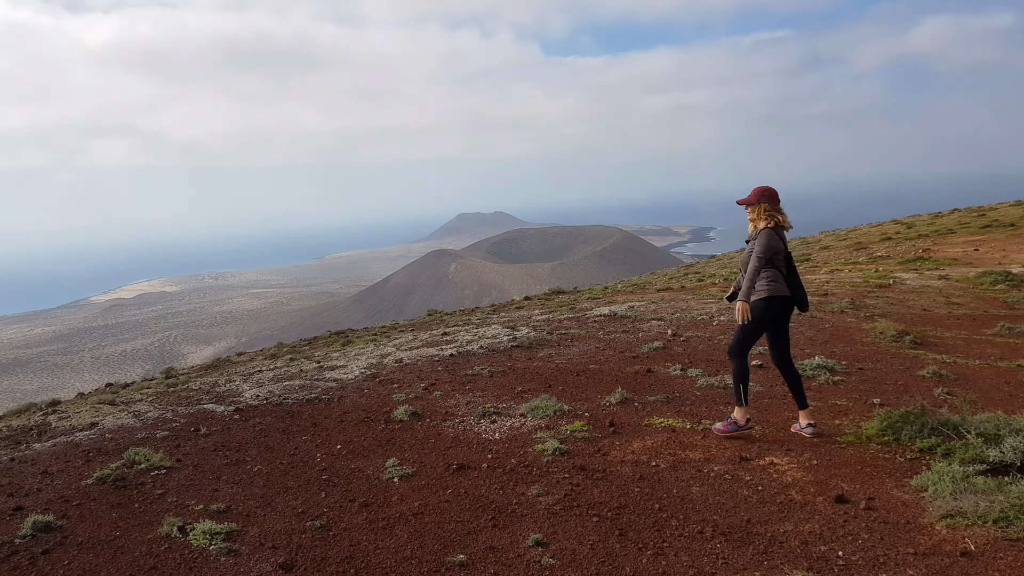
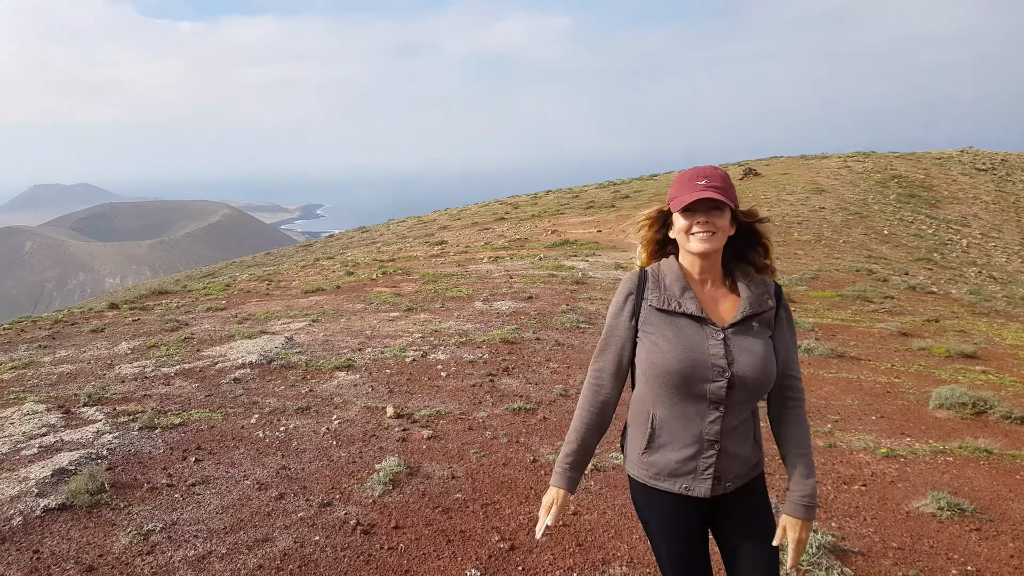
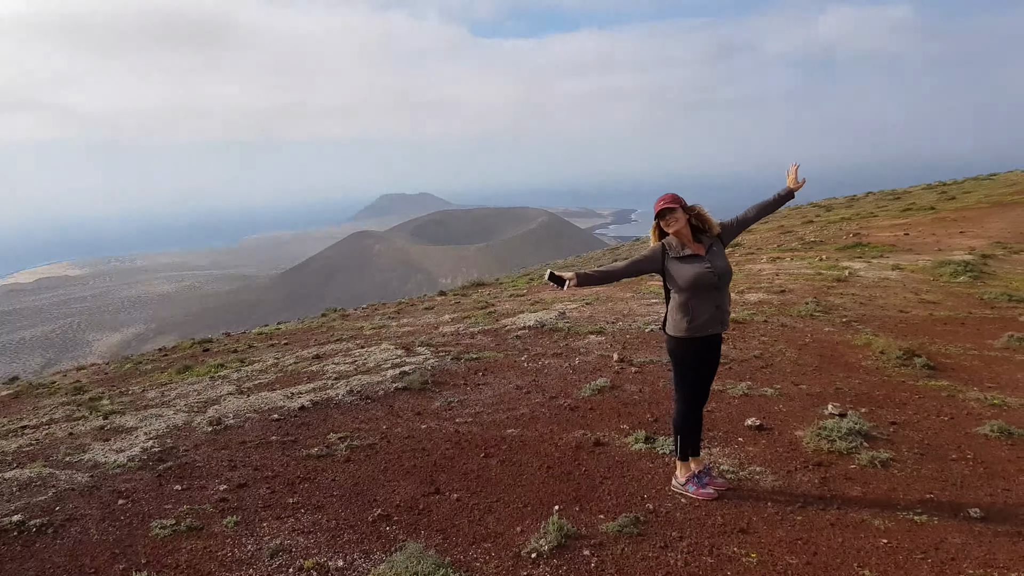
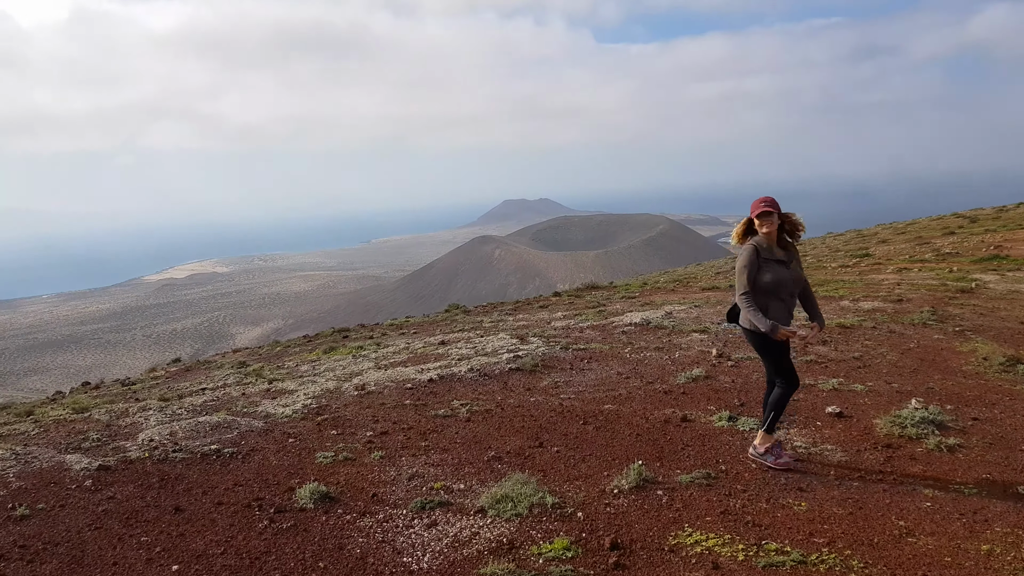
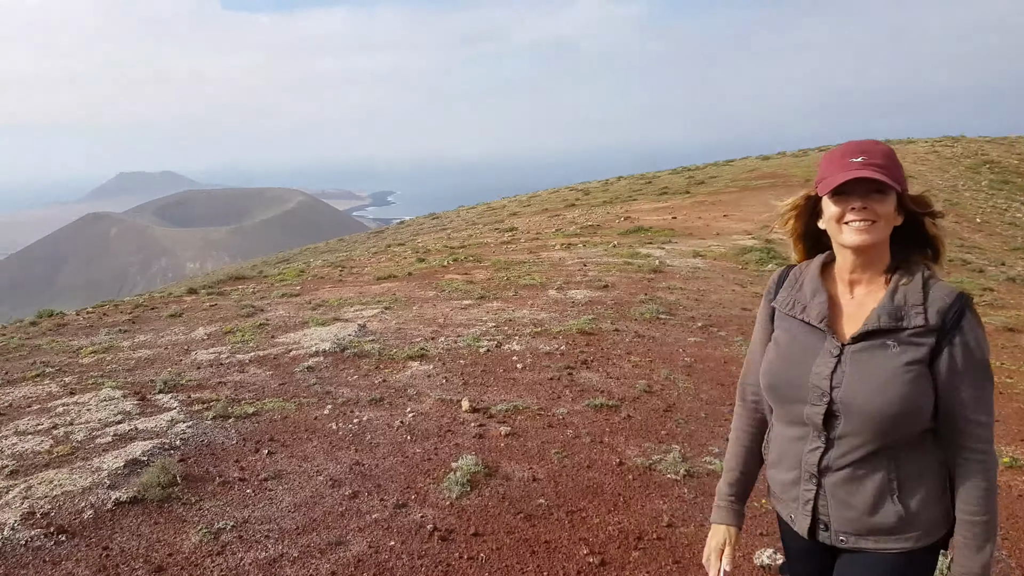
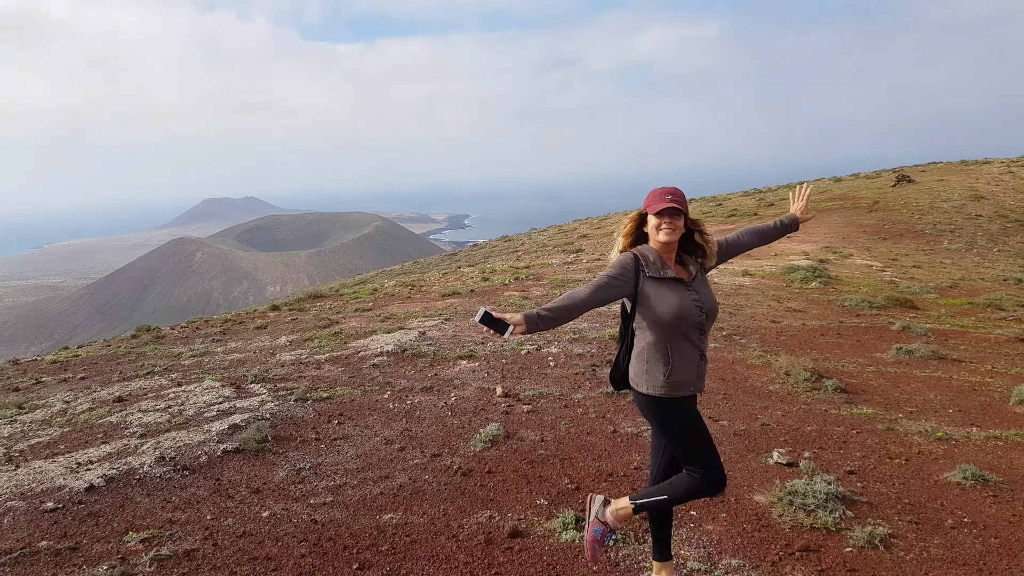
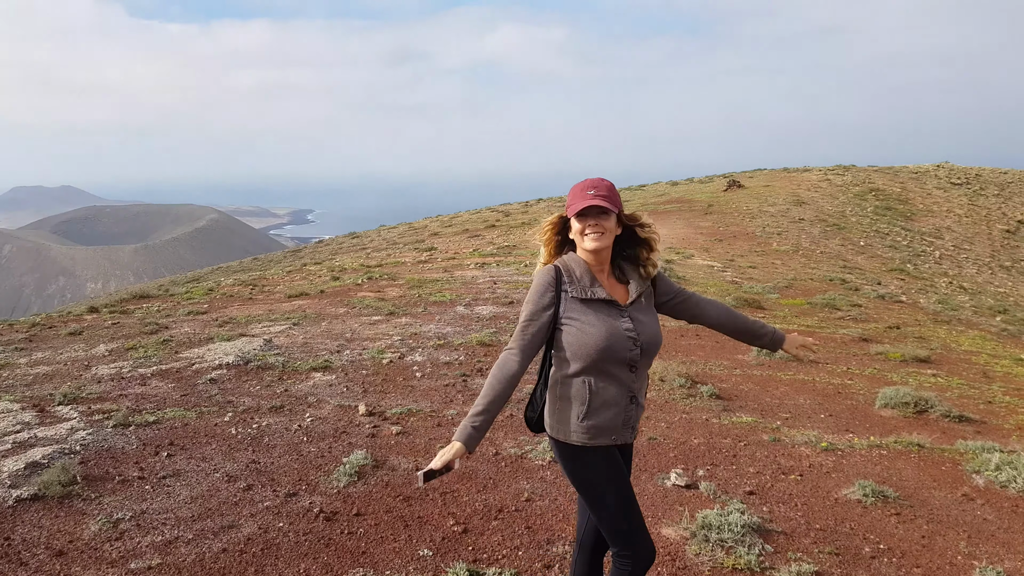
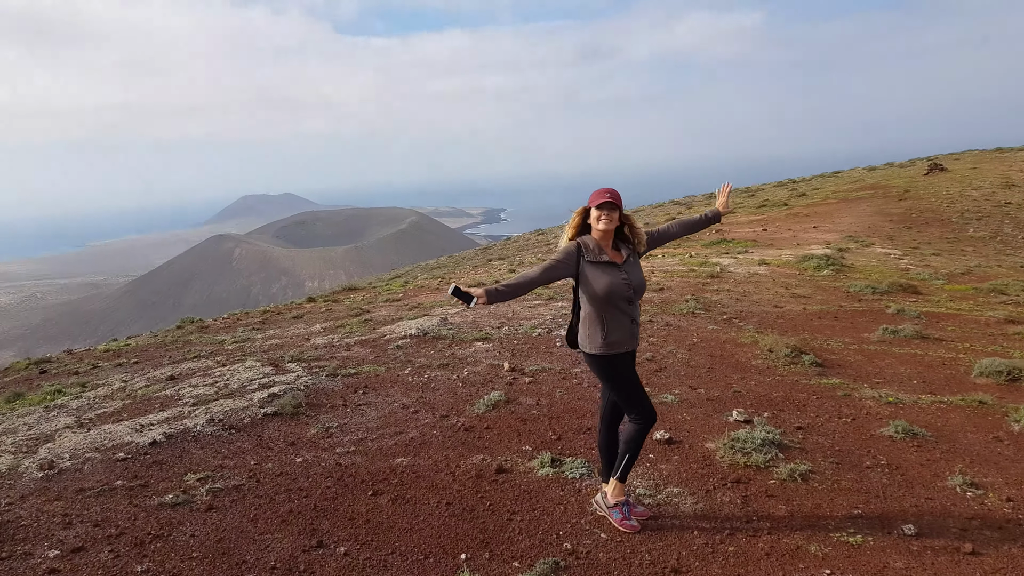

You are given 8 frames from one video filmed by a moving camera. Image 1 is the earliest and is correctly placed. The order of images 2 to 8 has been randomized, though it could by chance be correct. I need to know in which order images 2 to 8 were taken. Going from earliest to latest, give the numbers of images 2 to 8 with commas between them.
4, 3, 8, 6, 7, 2, 5
